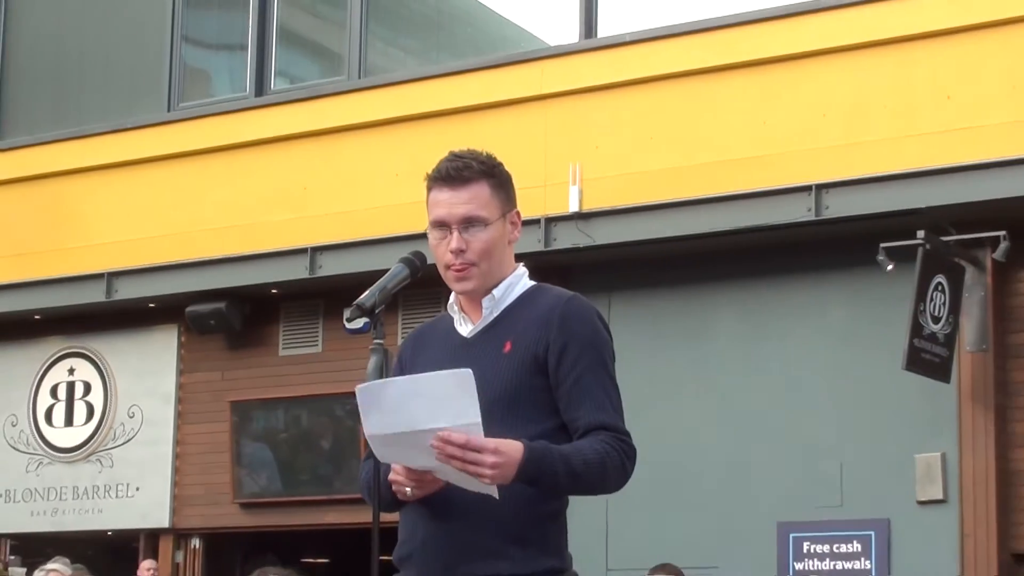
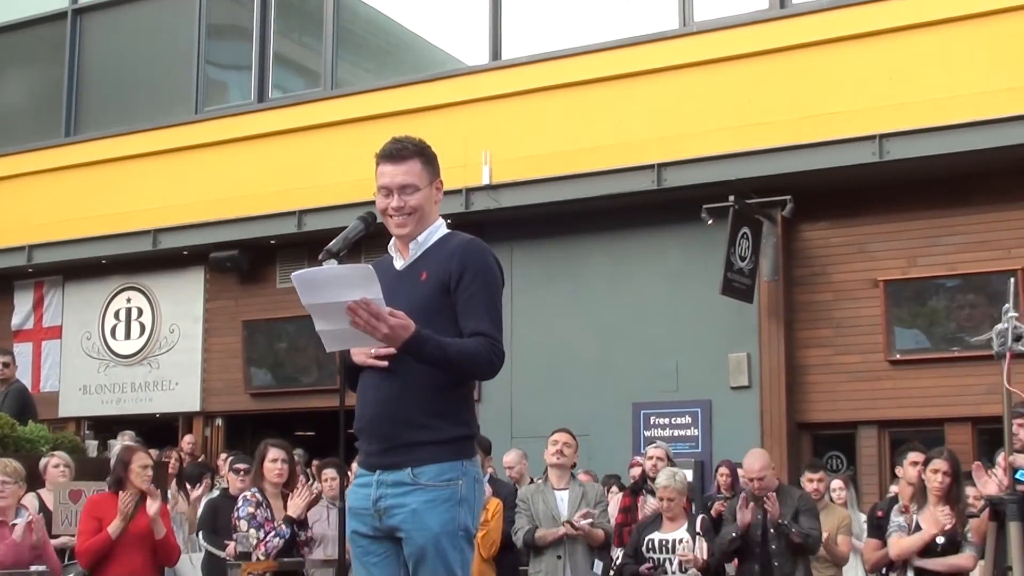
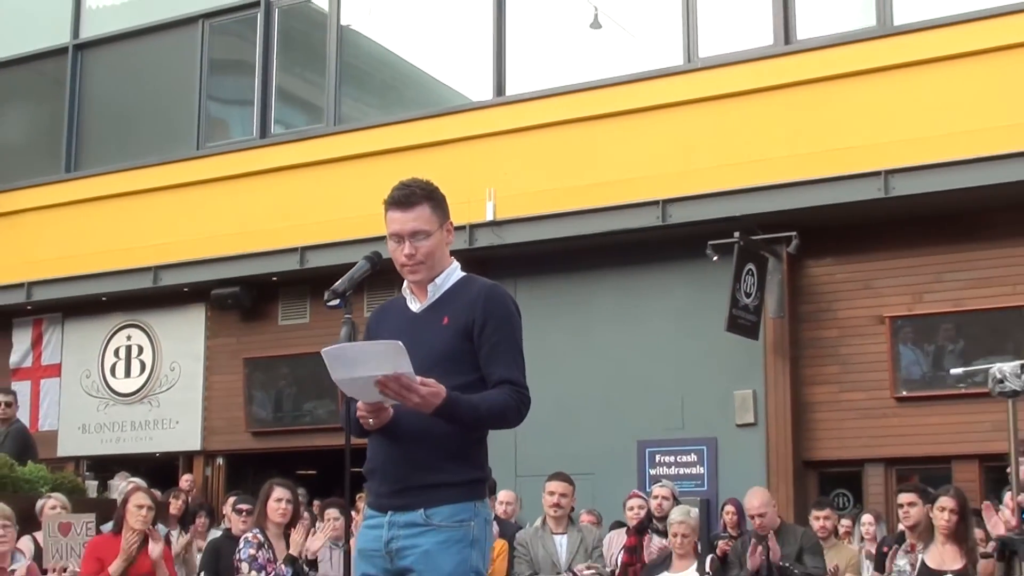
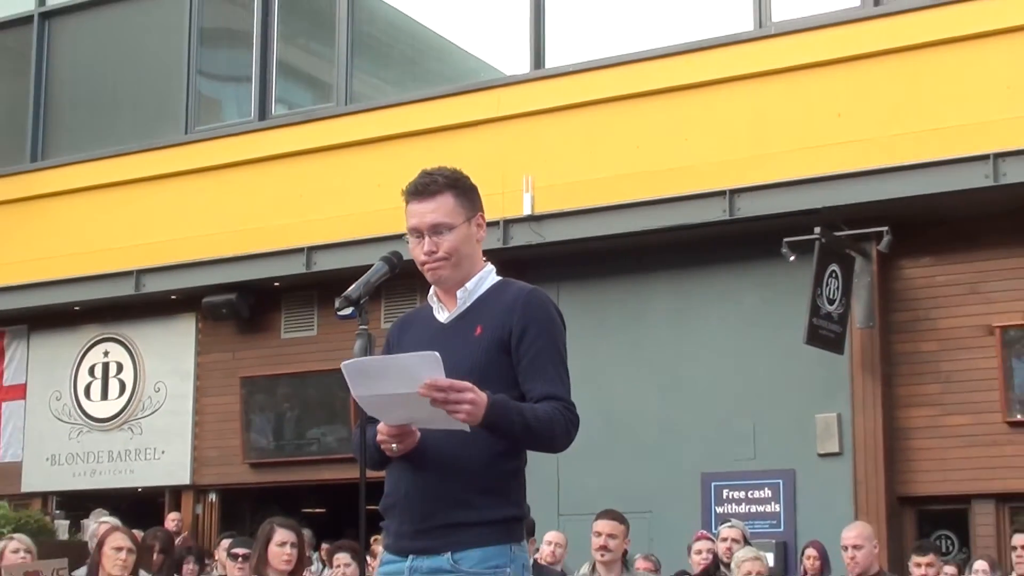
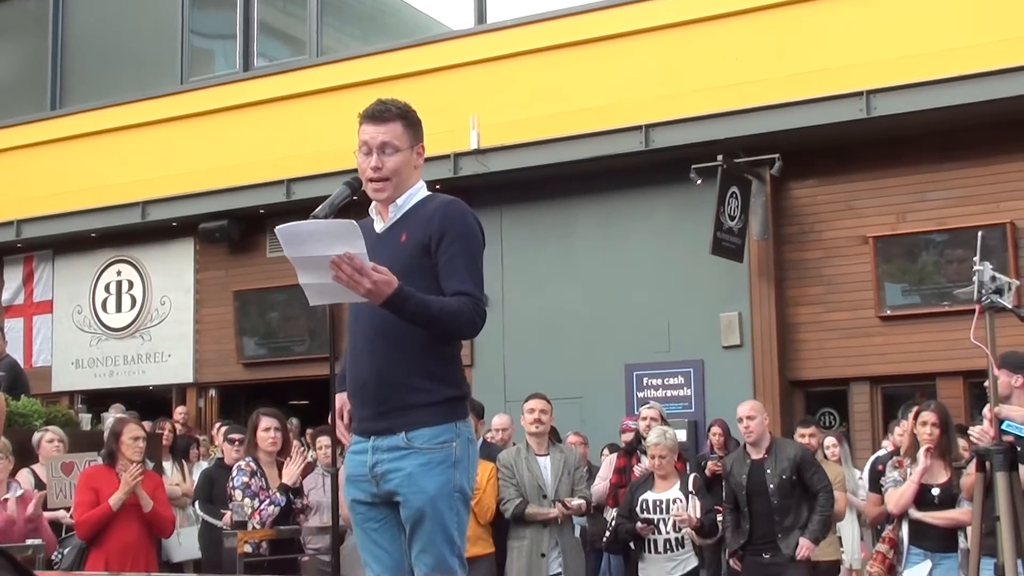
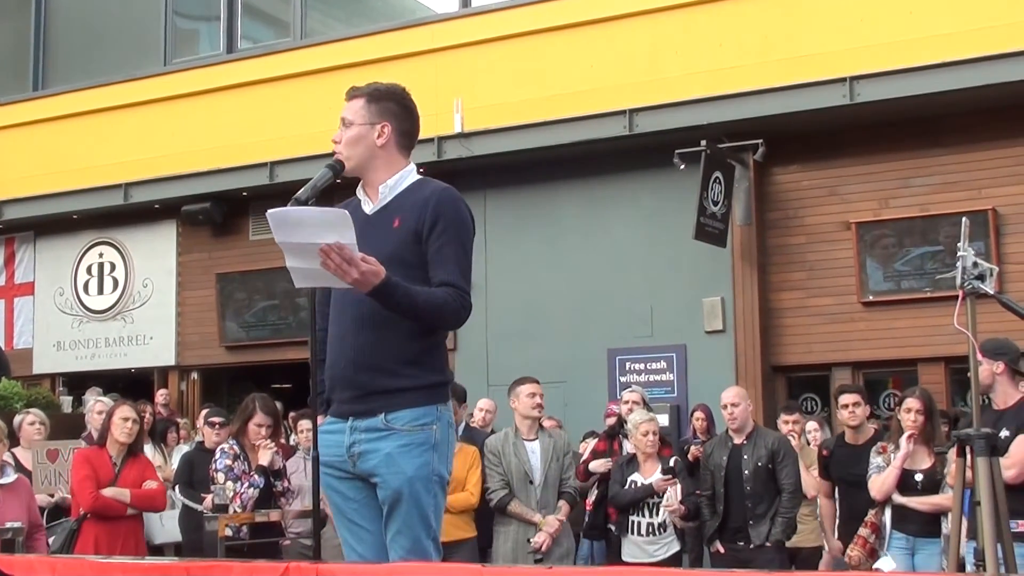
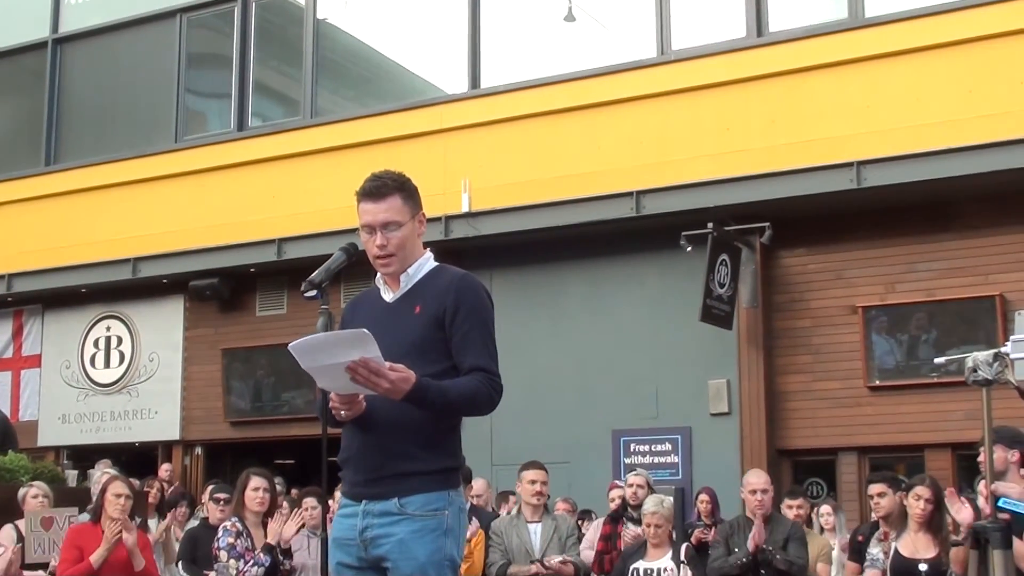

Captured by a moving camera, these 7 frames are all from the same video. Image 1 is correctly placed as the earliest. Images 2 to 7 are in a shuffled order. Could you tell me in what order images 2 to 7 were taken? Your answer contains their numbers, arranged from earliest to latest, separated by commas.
4, 3, 7, 2, 5, 6
